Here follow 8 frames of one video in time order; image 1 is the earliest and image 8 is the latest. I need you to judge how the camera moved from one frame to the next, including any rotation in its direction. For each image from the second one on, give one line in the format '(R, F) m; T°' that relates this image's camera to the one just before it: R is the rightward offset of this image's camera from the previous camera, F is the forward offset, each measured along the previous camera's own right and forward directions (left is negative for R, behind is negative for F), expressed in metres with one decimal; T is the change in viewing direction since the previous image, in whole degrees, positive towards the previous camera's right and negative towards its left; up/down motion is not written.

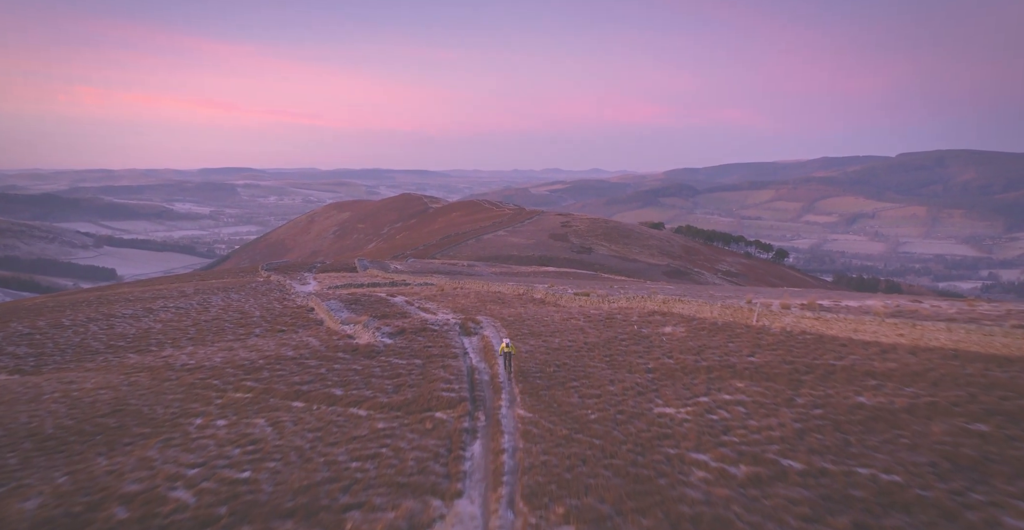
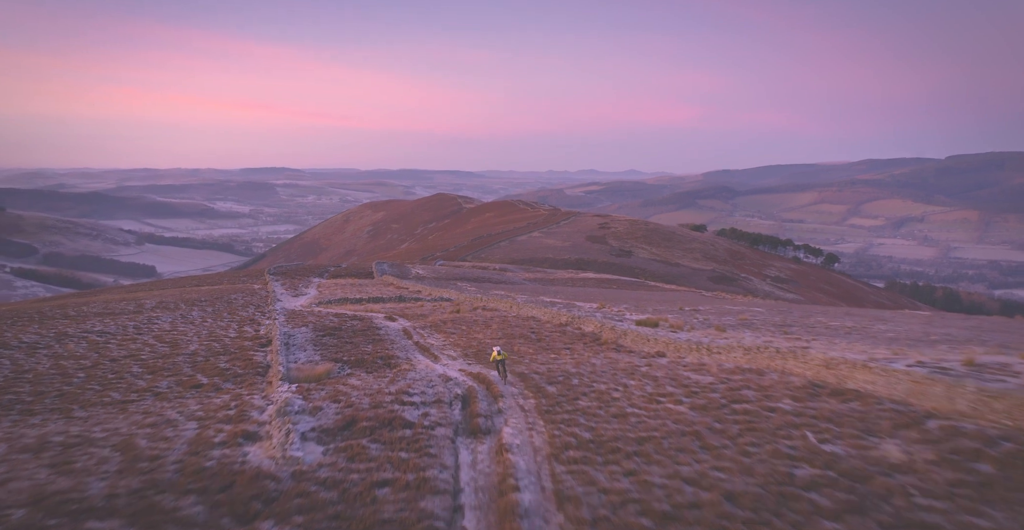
(-0.2, +8.7) m; -3°
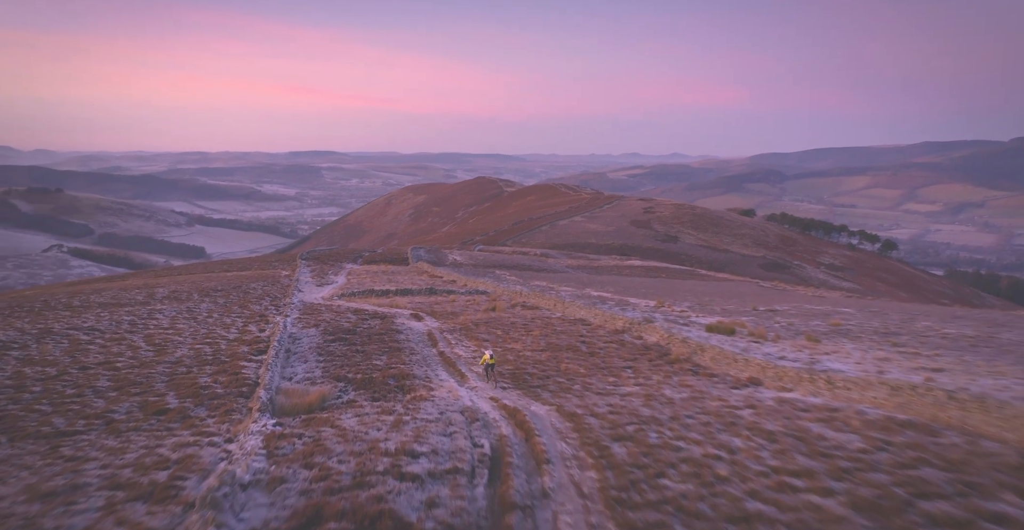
(-0.2, +3.7) m; -4°
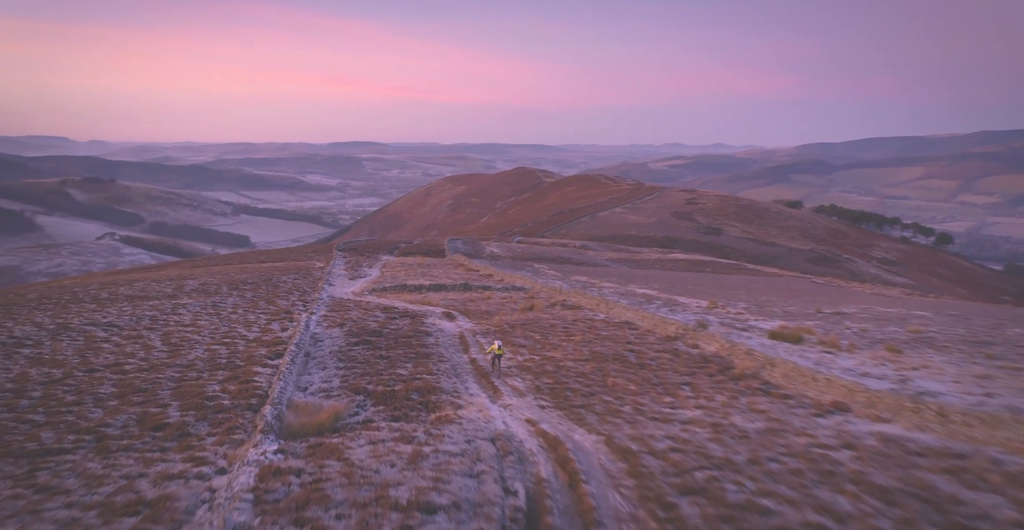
(-0.1, +1.7) m; -4°
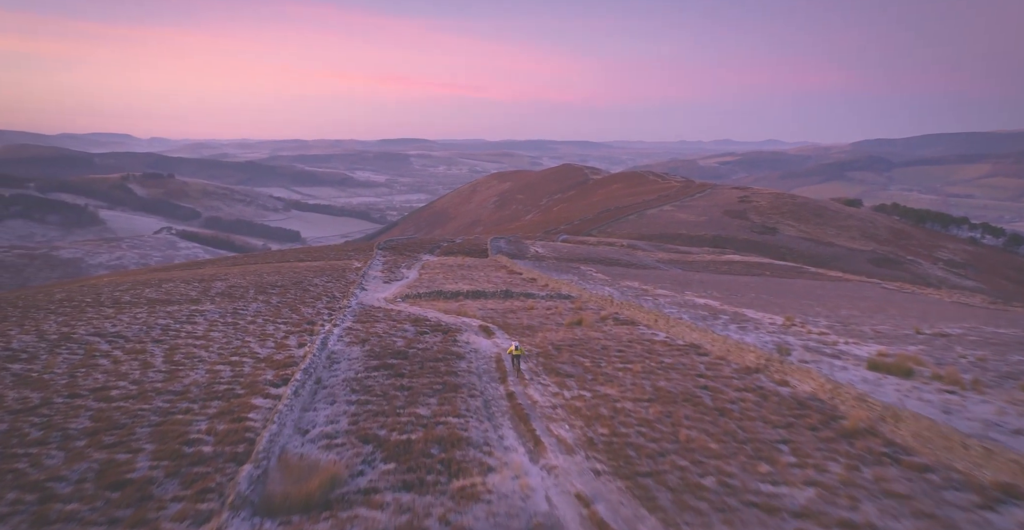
(-0.1, +2.5) m; -4°
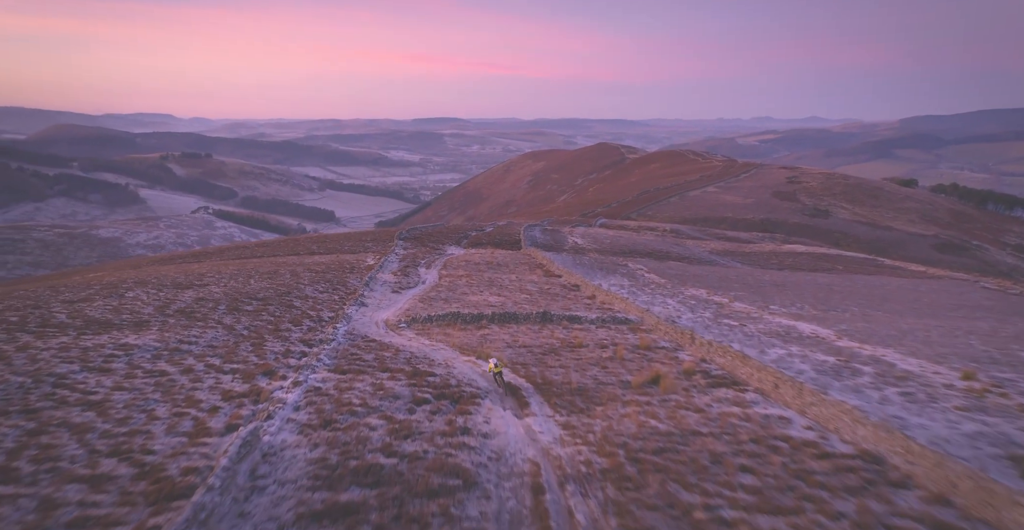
(-0.2, +6.4) m; -3°
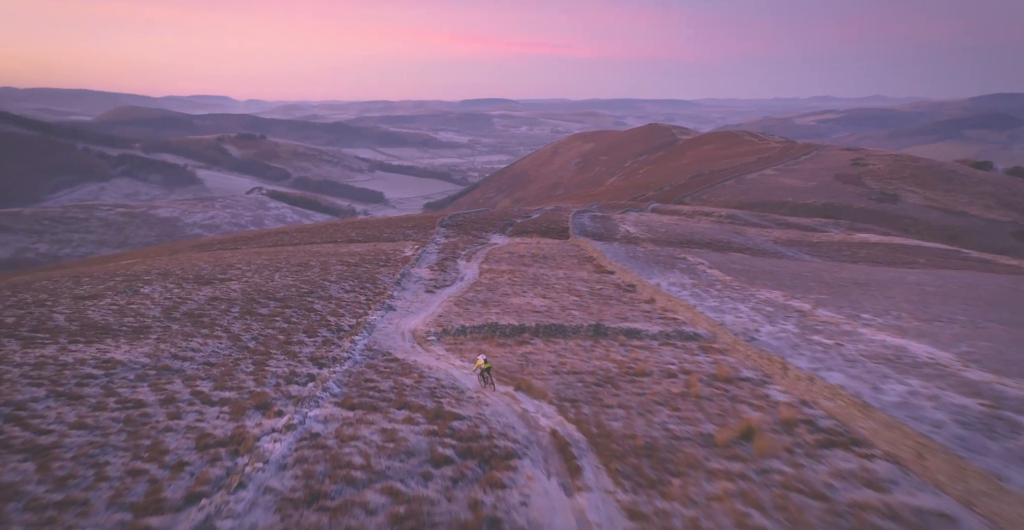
(-0.1, +3.0) m; -5°
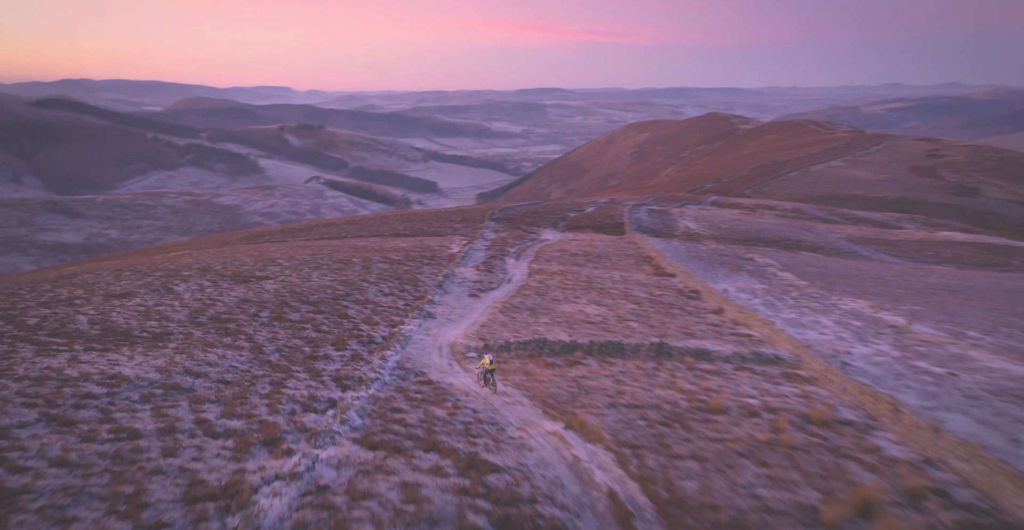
(0.0, +2.0) m; -5°
